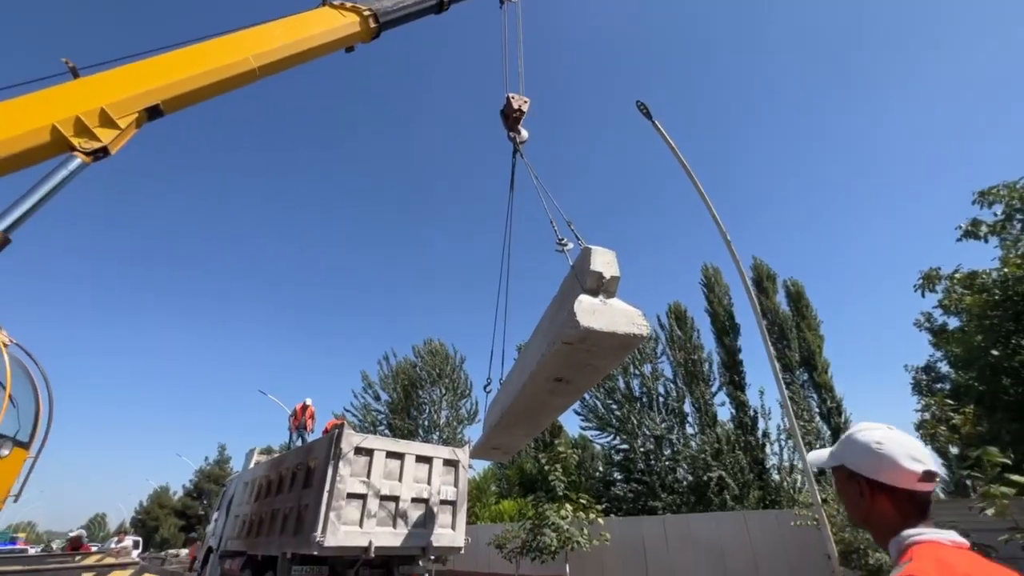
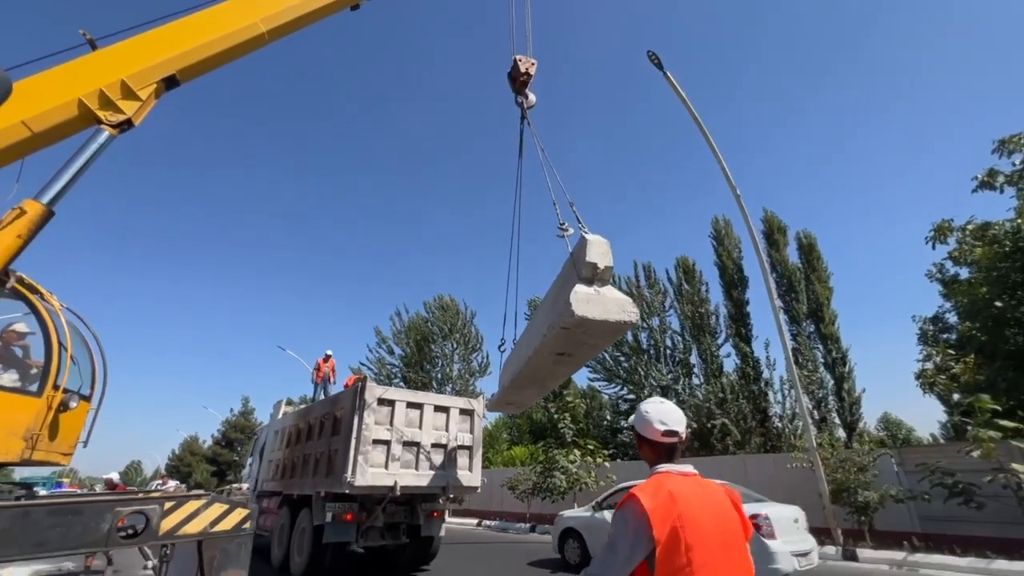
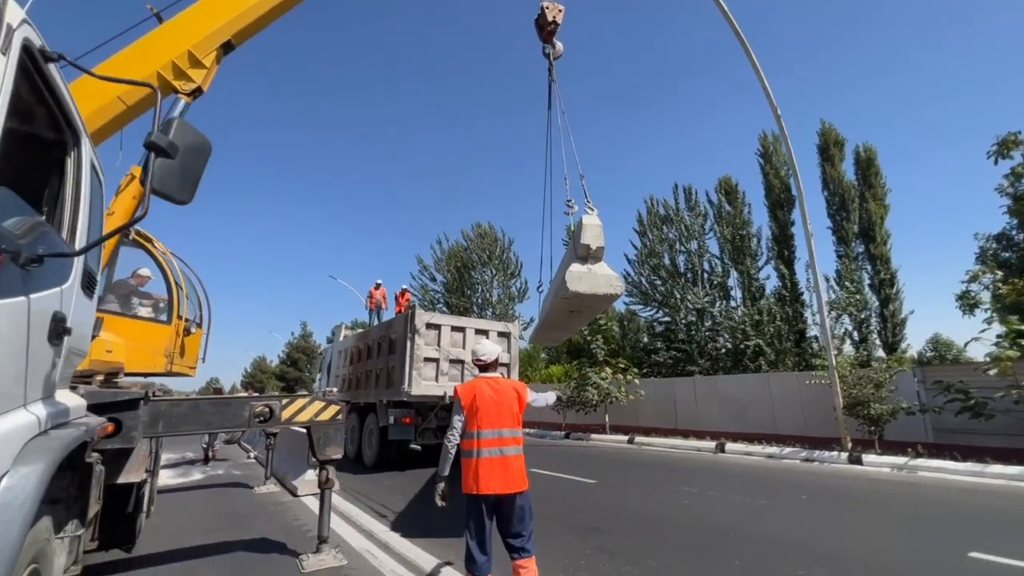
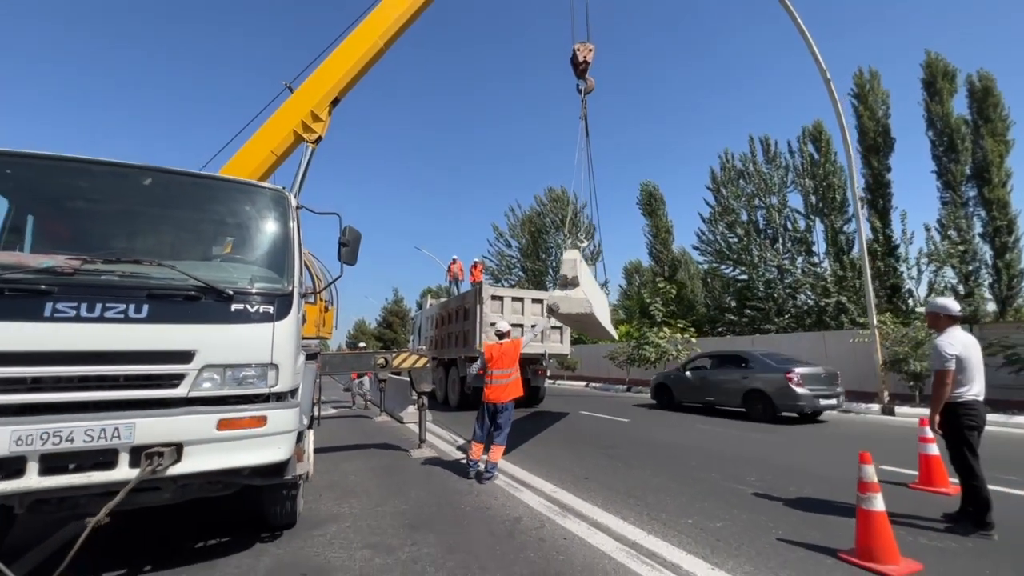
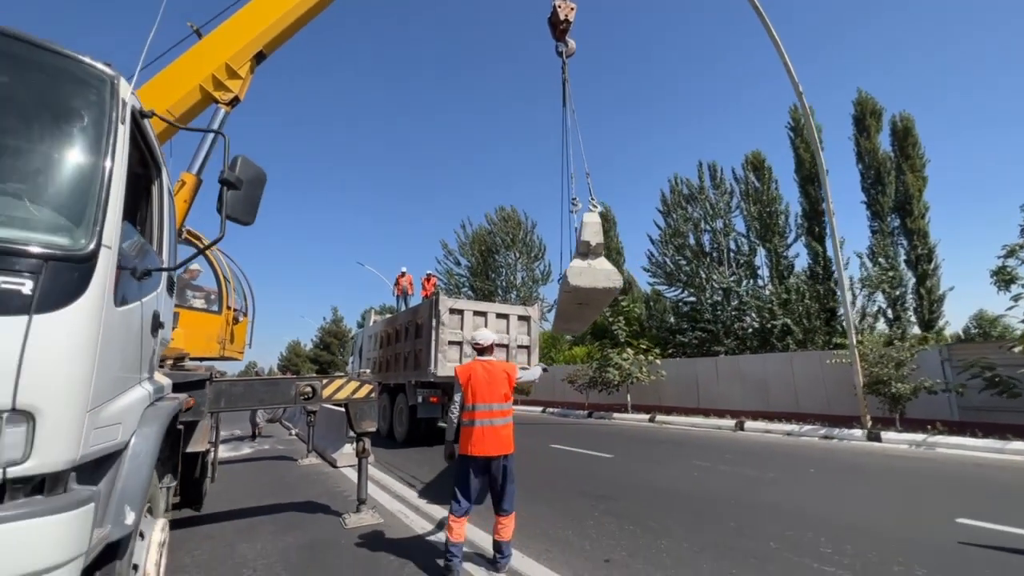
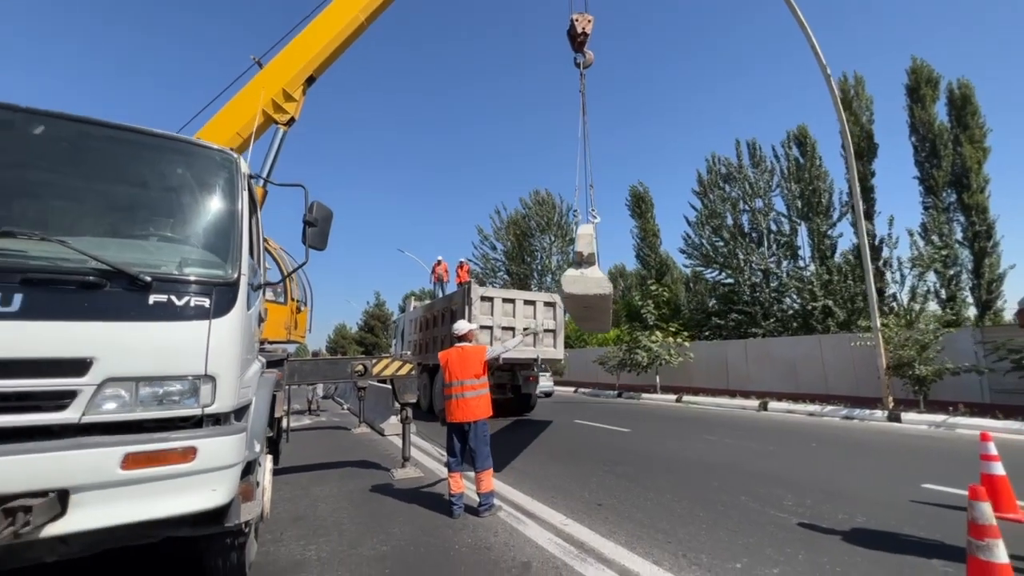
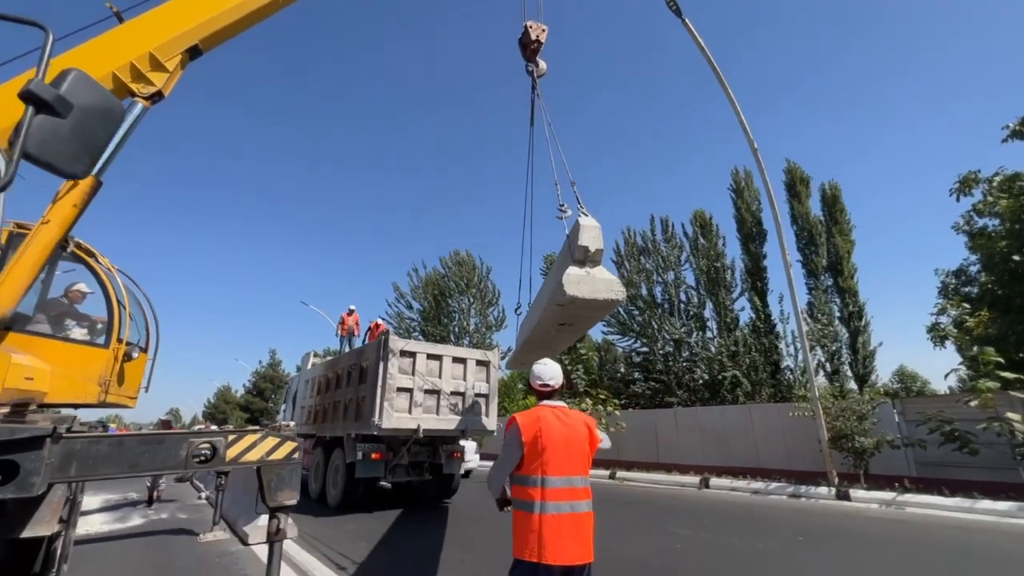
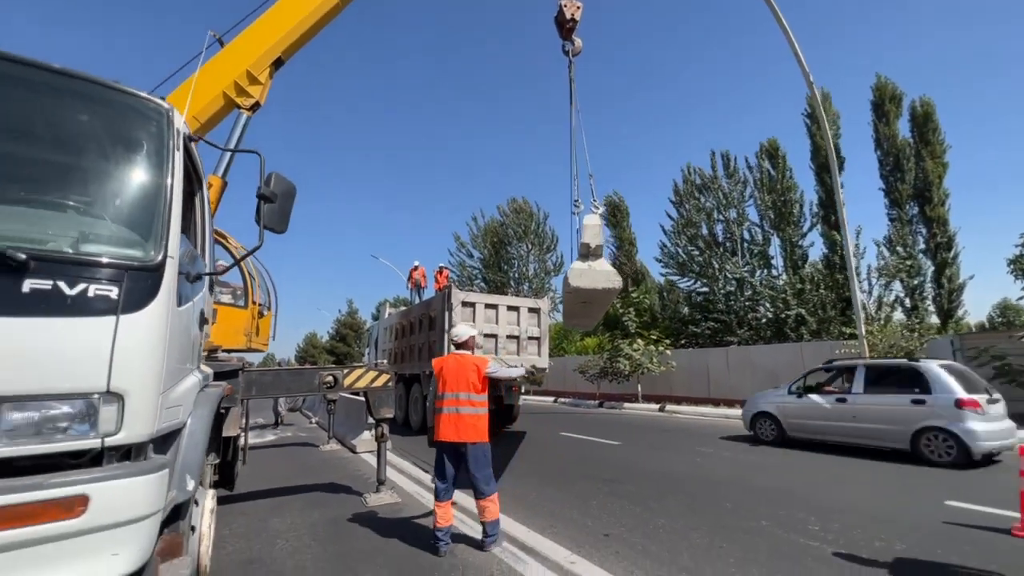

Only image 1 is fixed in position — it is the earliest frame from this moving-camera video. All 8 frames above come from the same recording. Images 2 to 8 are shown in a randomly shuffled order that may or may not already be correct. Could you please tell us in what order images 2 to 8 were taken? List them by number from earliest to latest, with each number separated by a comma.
2, 7, 3, 5, 8, 6, 4
